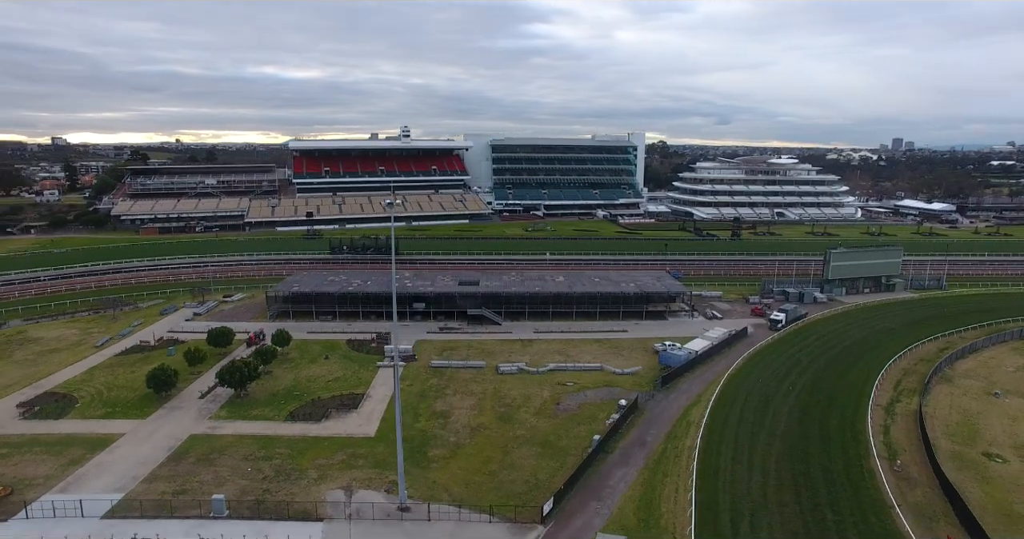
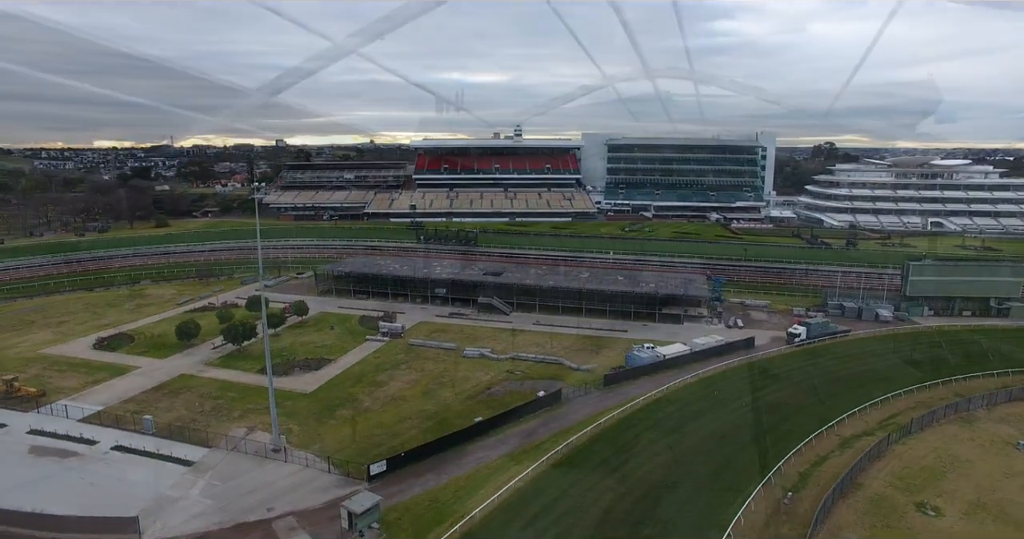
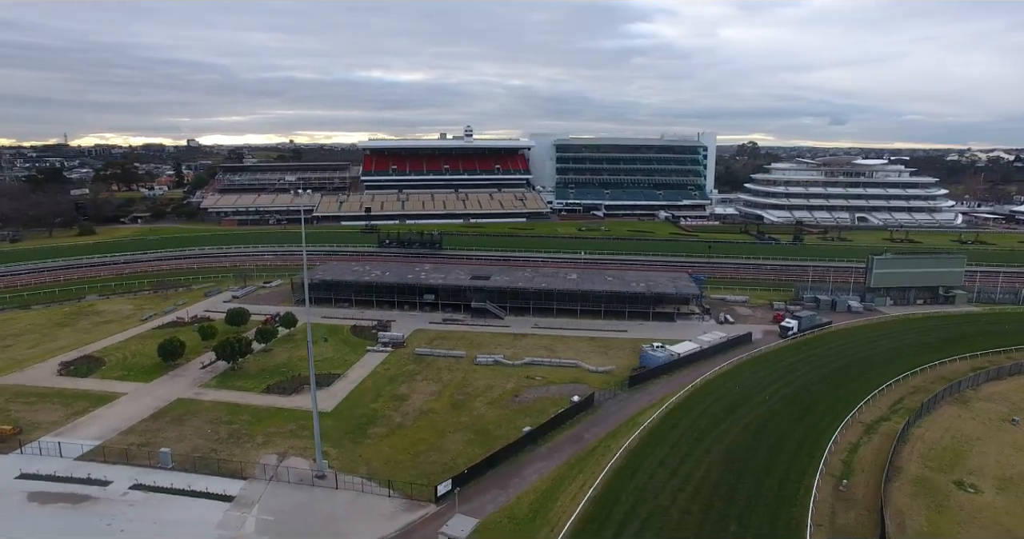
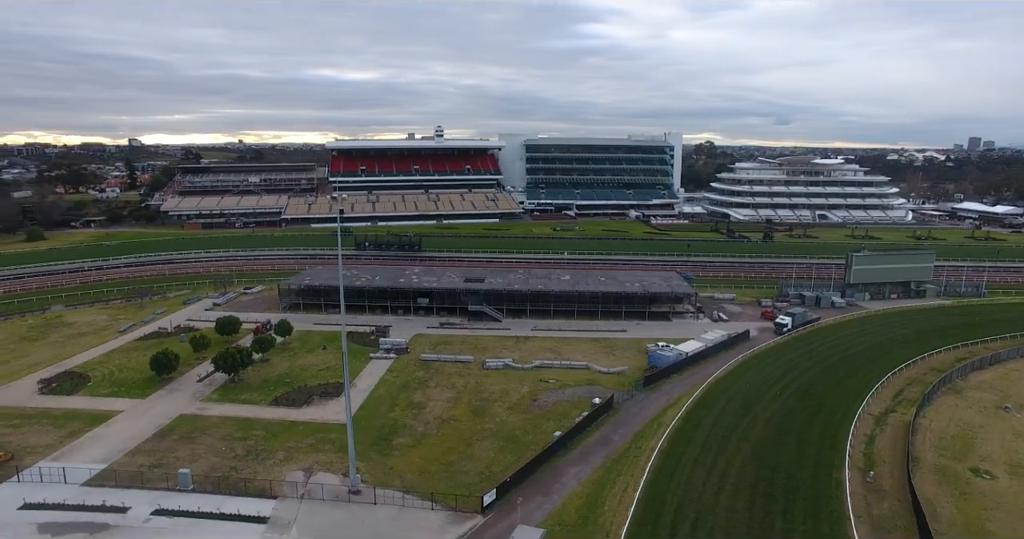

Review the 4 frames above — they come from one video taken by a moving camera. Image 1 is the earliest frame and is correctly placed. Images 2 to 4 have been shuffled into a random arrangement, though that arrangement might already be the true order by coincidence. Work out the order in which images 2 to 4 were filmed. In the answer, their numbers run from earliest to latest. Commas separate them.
4, 3, 2
